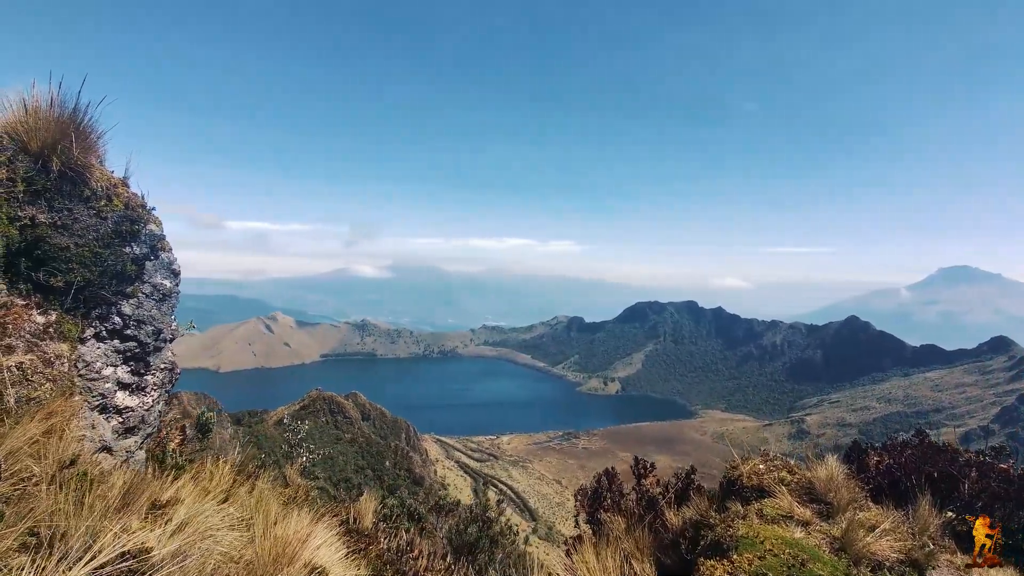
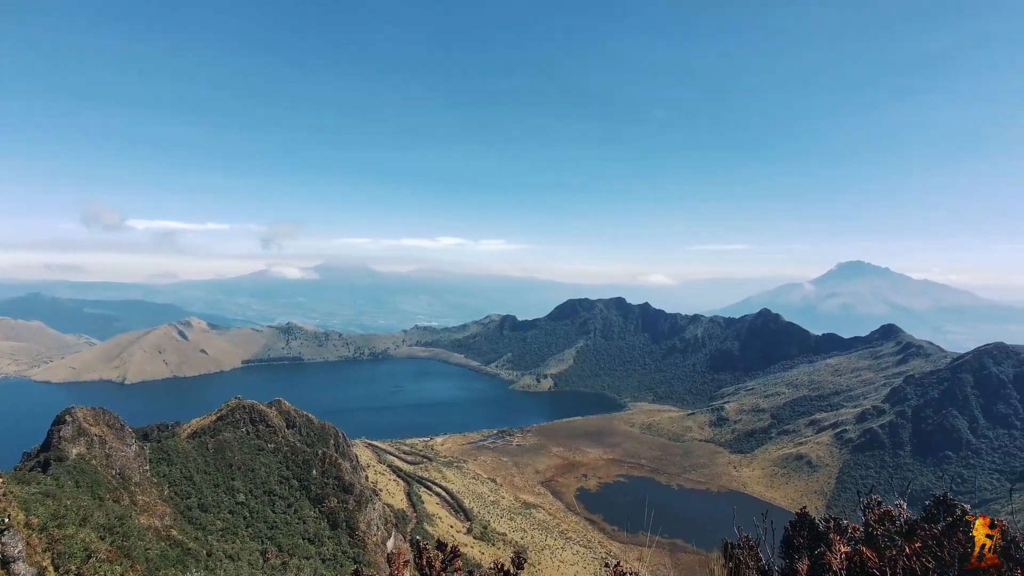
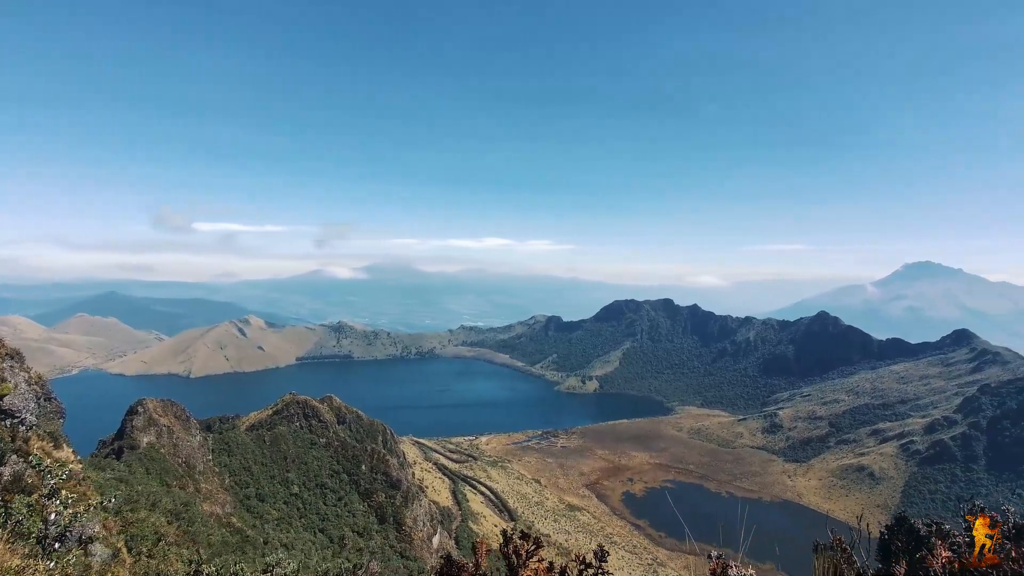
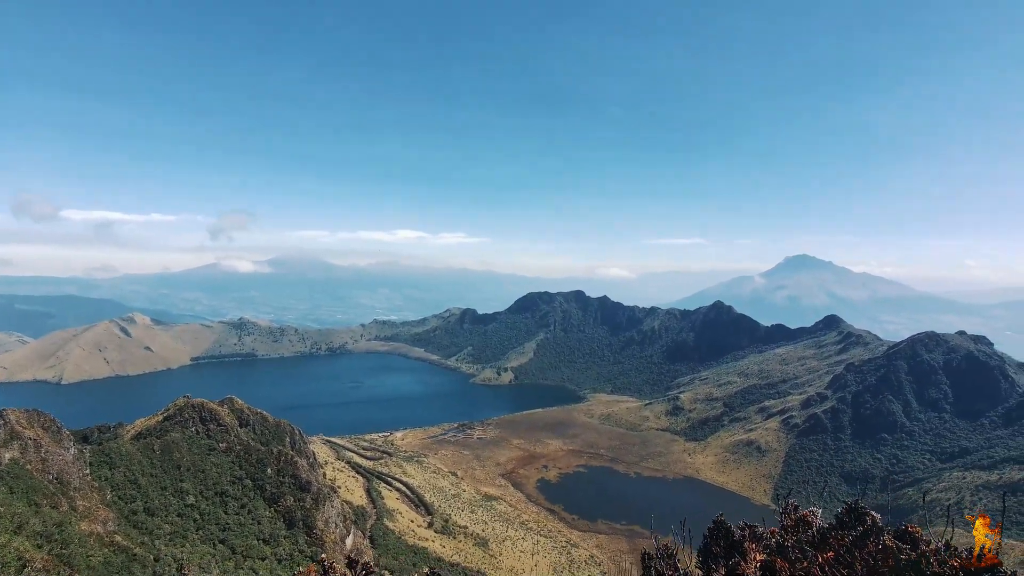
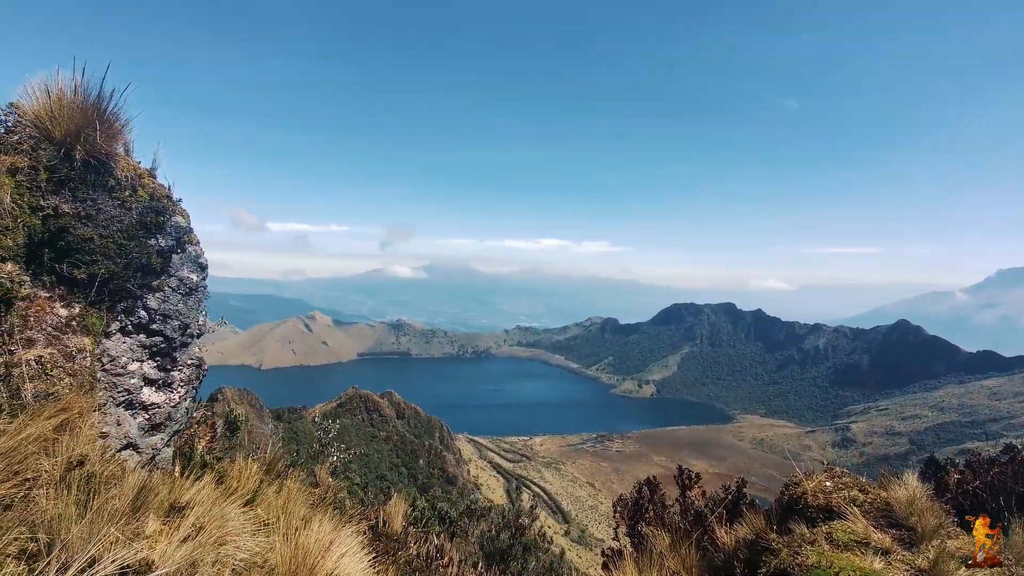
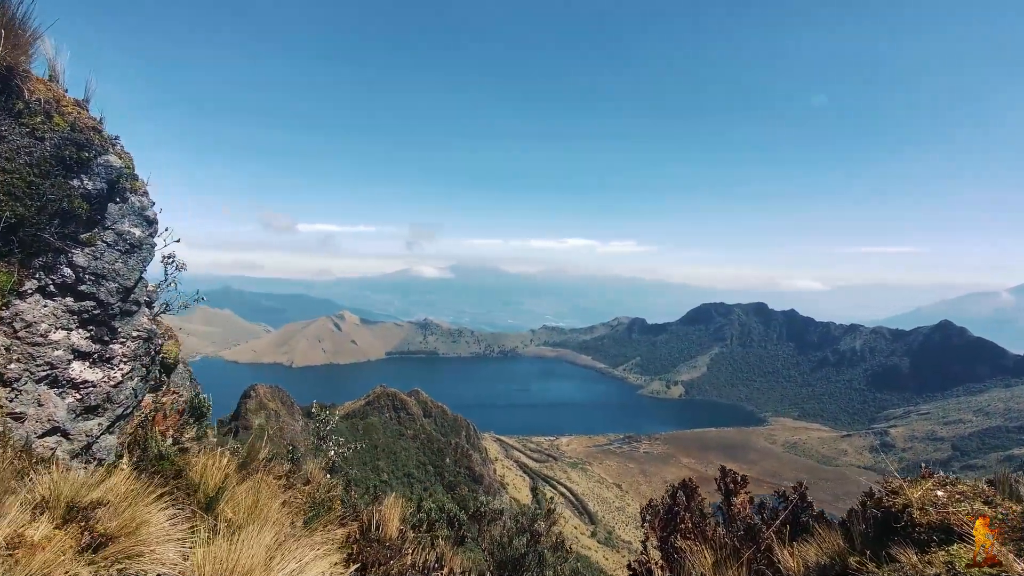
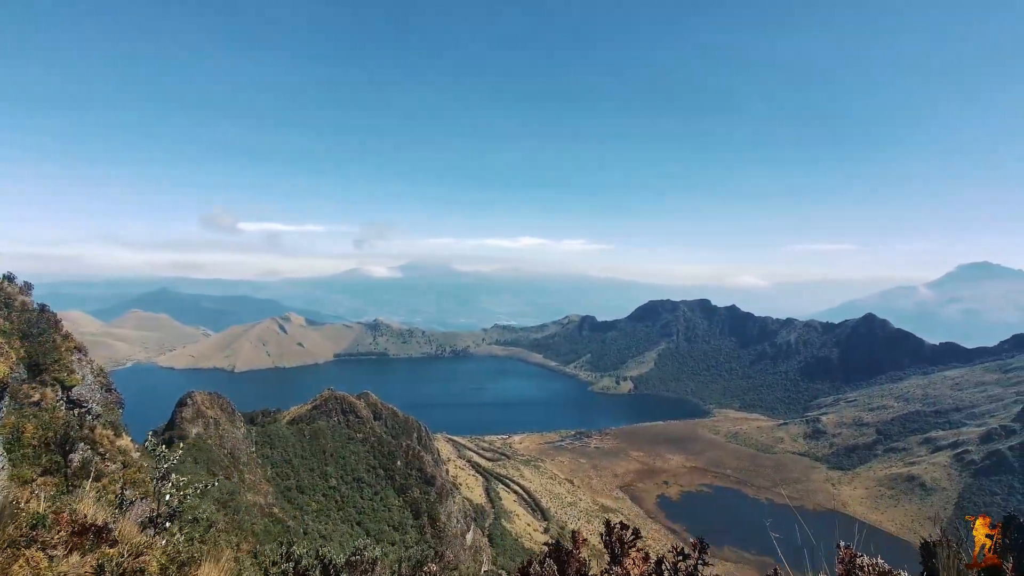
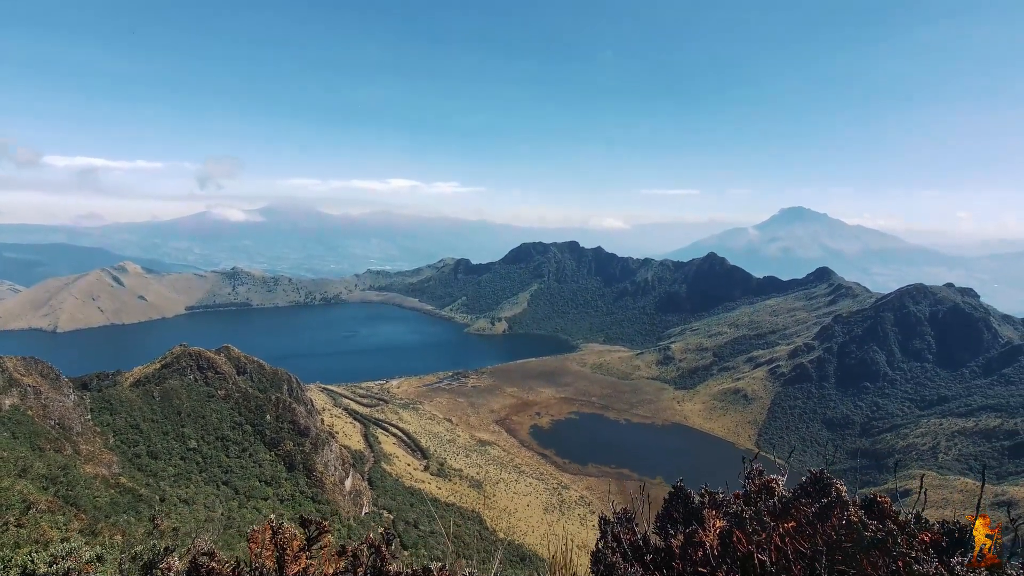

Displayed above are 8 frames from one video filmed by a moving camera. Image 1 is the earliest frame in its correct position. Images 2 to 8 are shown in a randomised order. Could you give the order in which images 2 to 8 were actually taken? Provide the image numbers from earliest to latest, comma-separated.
5, 6, 7, 3, 2, 4, 8
